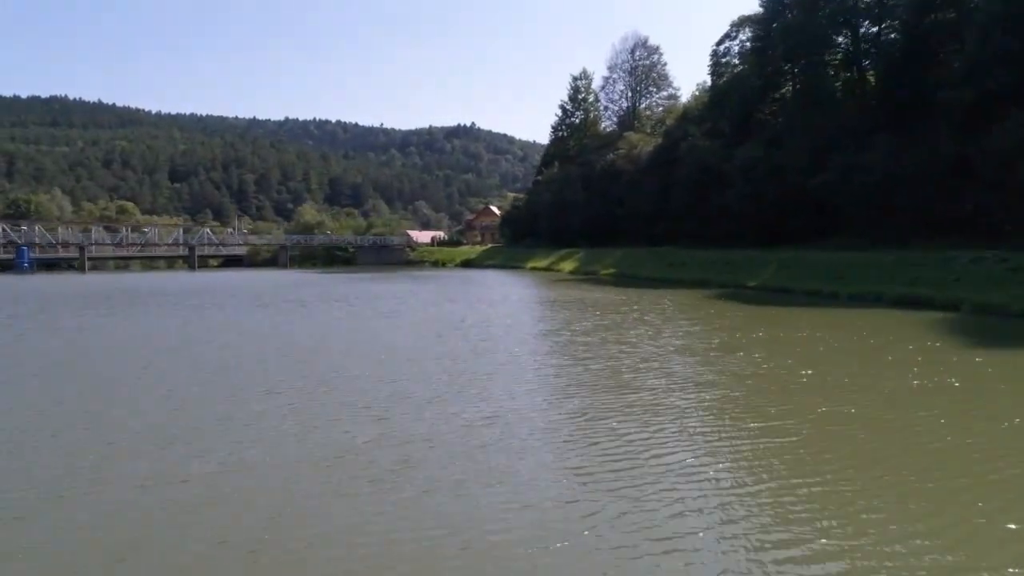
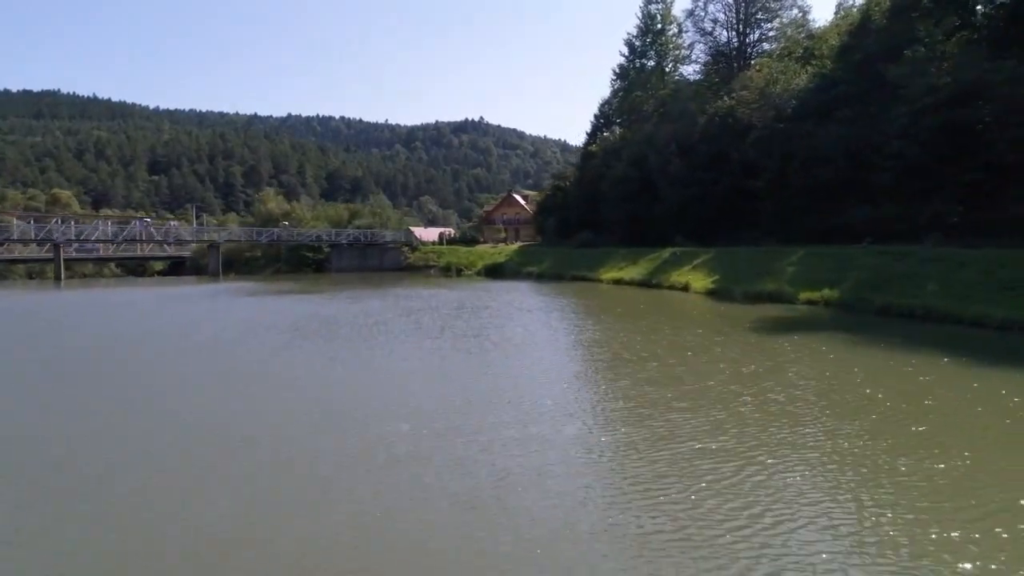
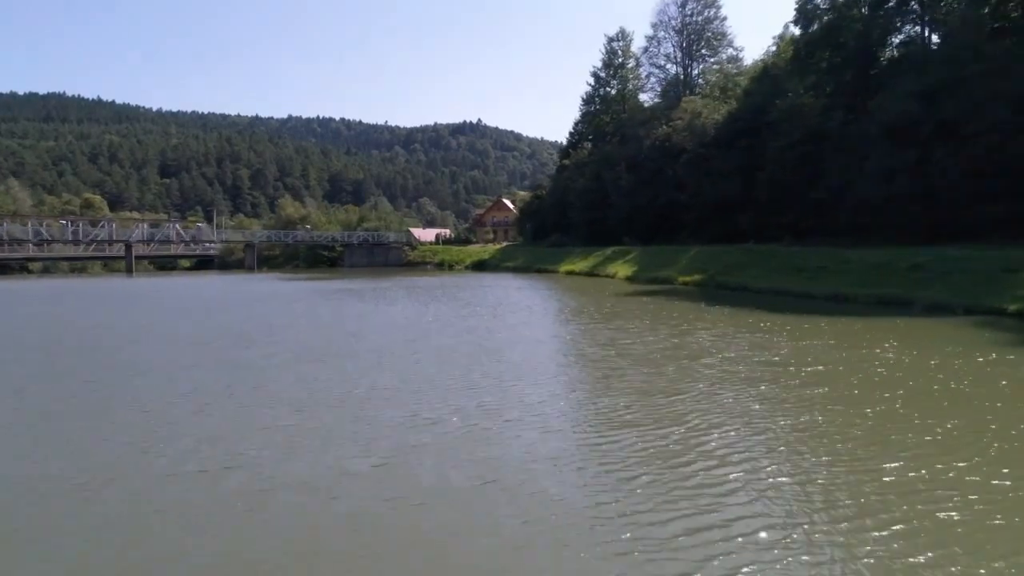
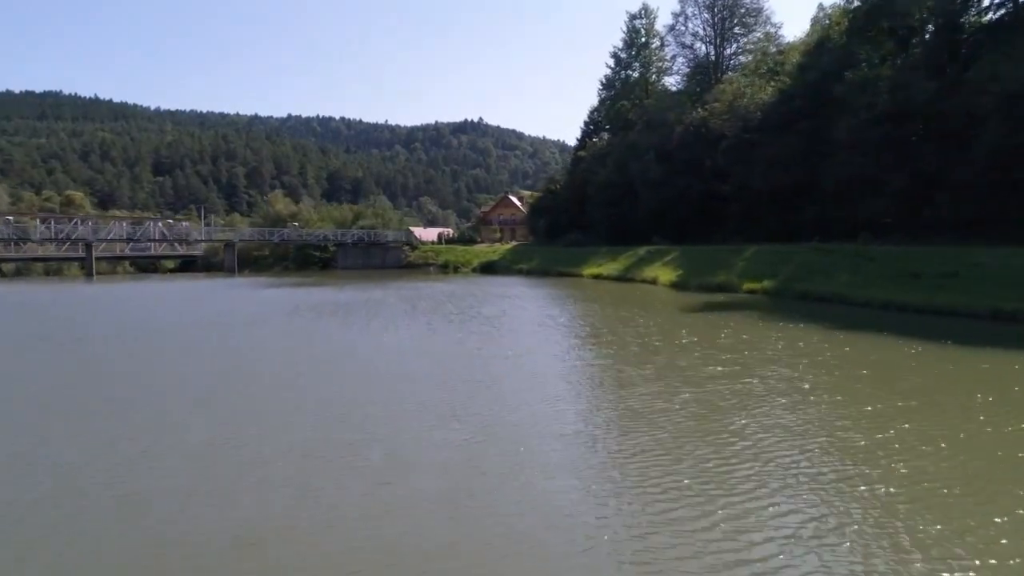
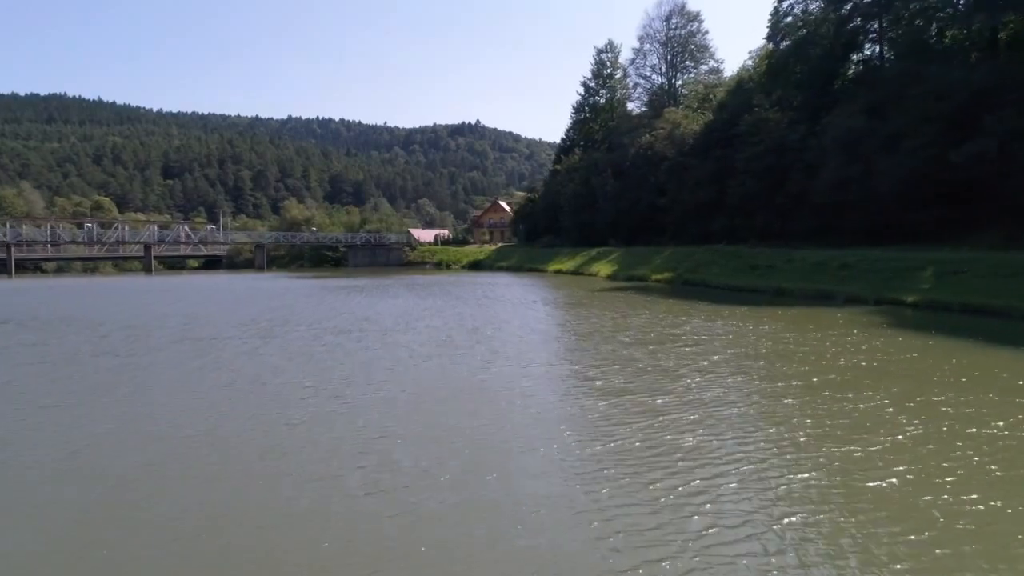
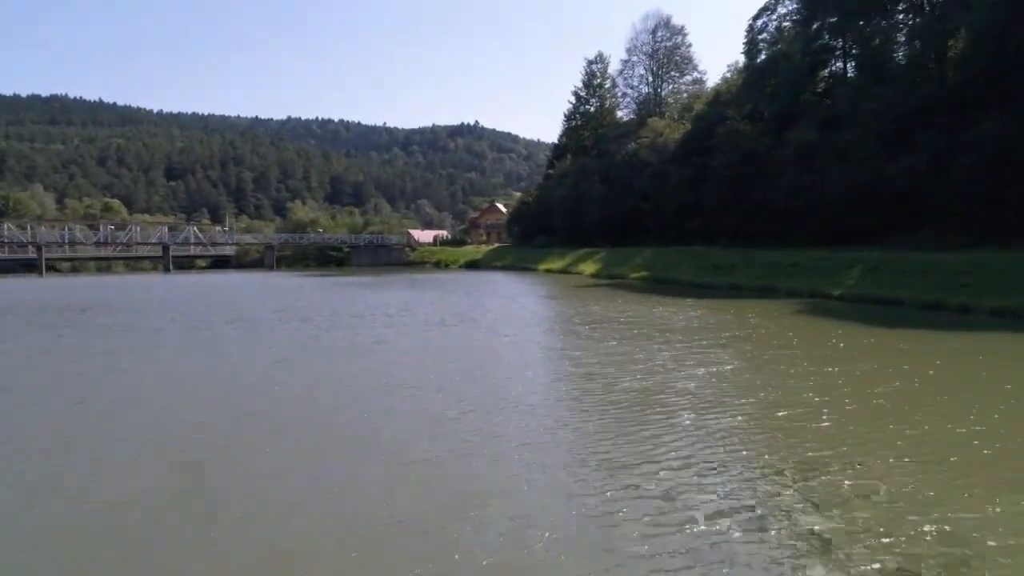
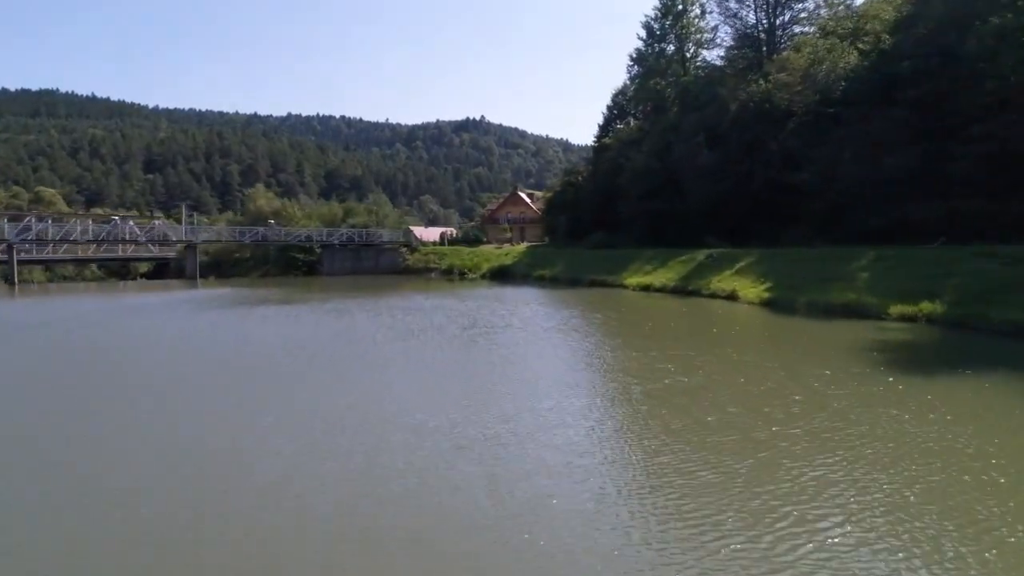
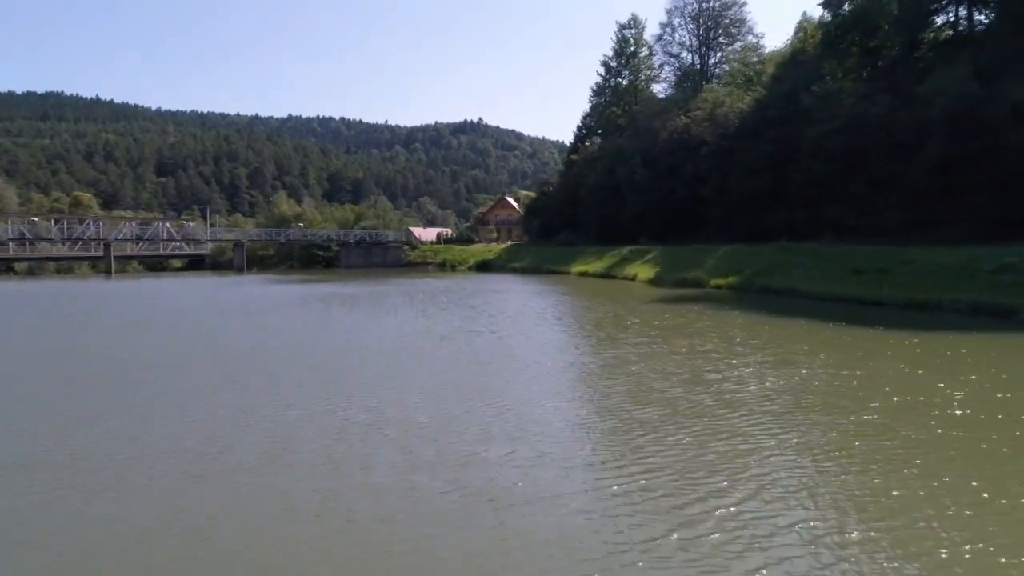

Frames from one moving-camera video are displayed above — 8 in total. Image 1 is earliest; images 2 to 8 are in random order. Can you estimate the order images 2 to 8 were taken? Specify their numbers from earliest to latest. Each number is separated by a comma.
6, 5, 3, 8, 4, 2, 7
